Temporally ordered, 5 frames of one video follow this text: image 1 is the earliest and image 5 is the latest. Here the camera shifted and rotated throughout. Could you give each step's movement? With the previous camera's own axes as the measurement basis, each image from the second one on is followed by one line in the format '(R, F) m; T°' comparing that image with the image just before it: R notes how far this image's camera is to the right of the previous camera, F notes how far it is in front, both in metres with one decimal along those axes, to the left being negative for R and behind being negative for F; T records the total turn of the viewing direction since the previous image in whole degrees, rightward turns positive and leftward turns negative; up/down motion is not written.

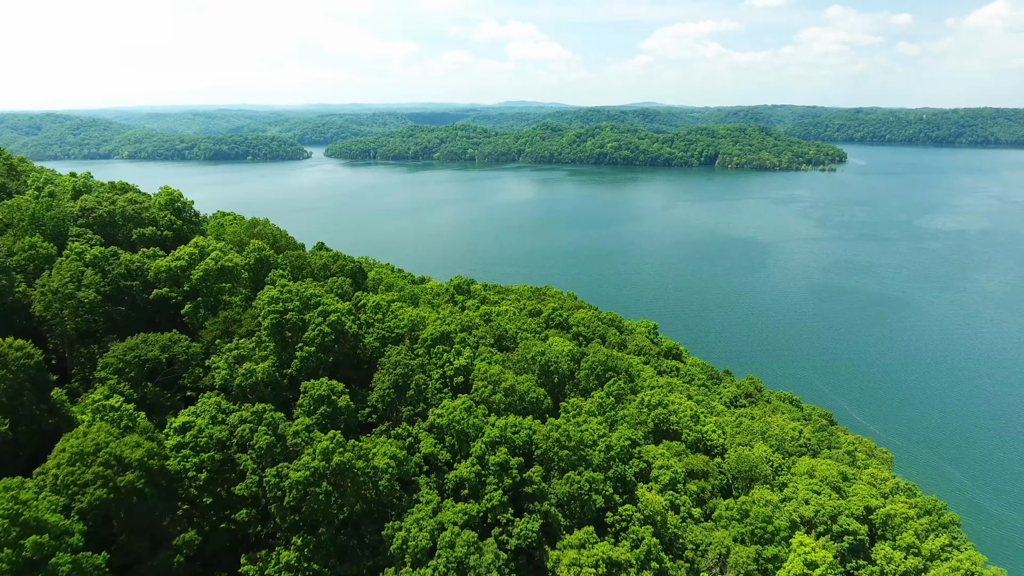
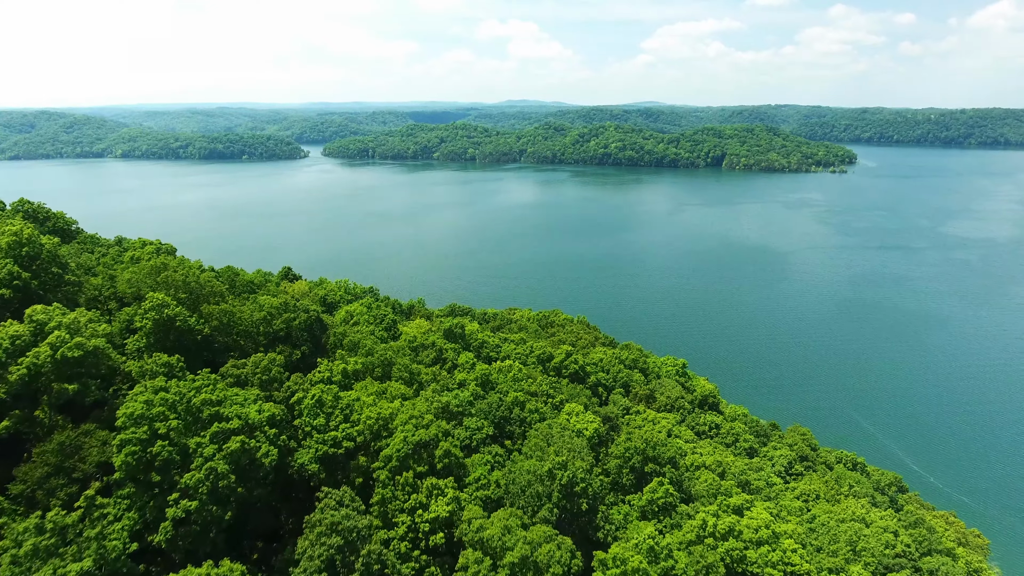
(-0.1, +5.6) m; 0°
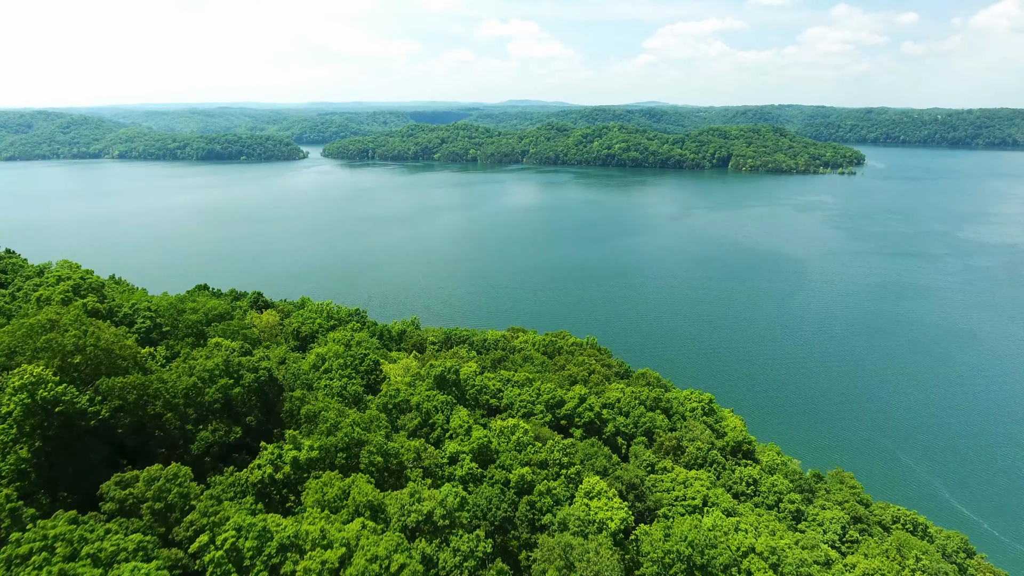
(0.0, +3.7) m; 0°
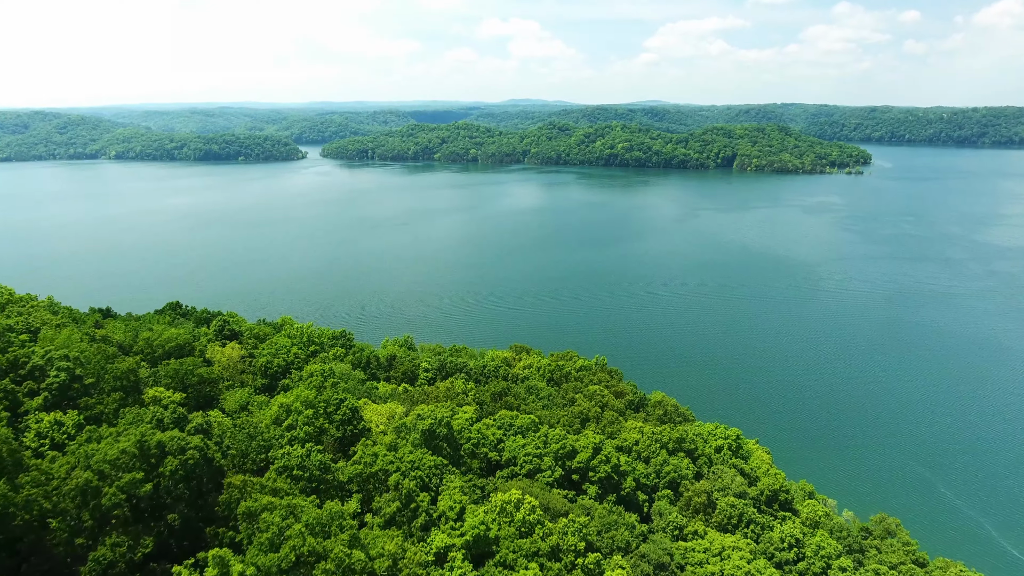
(0.0, +3.1) m; 0°
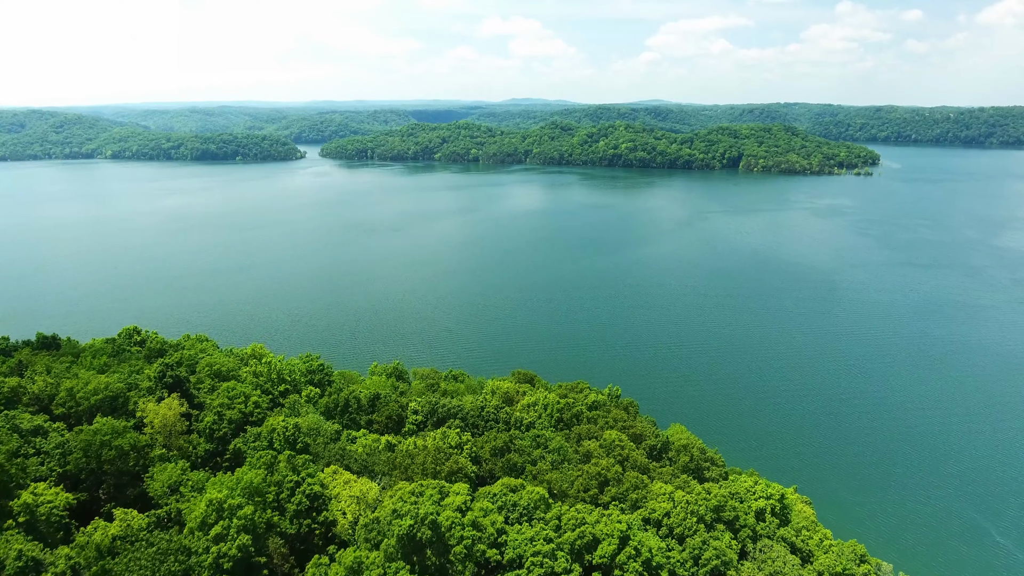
(-0.1, +3.7) m; 0°
